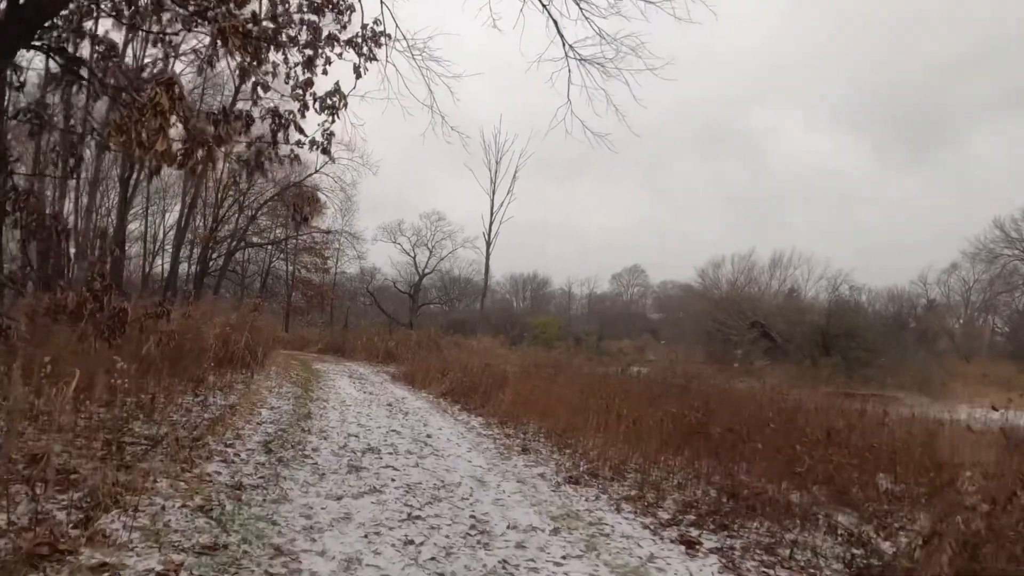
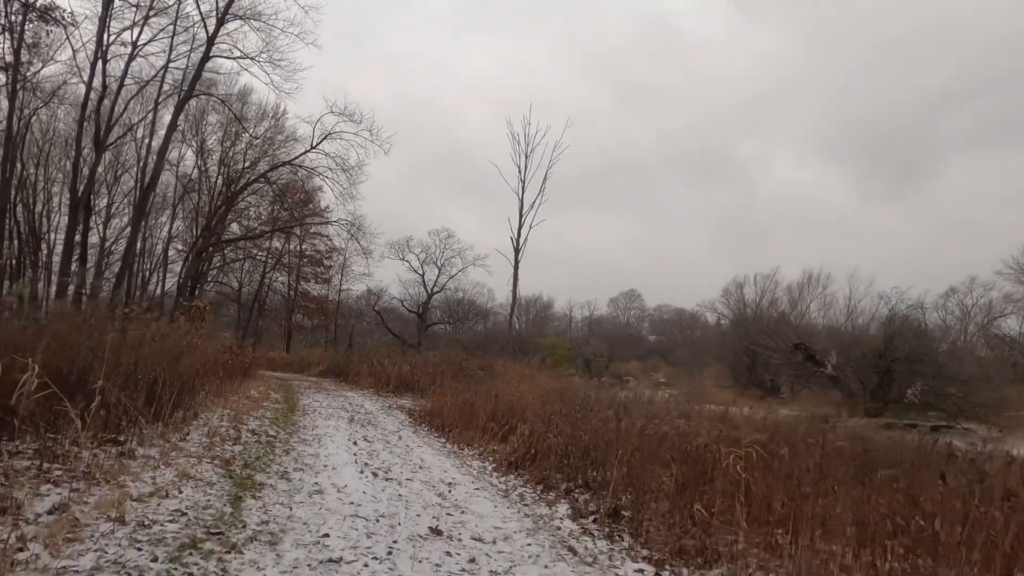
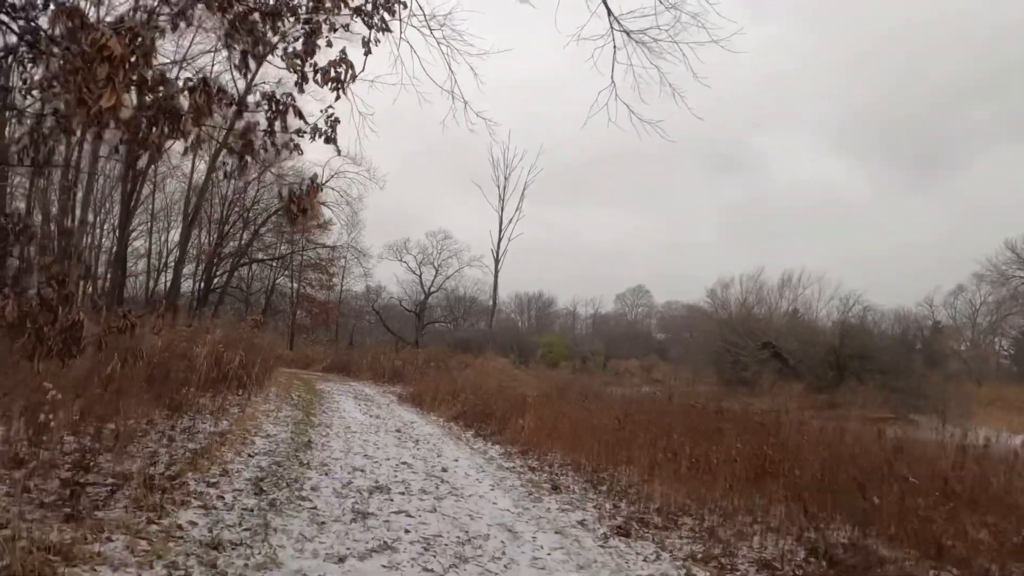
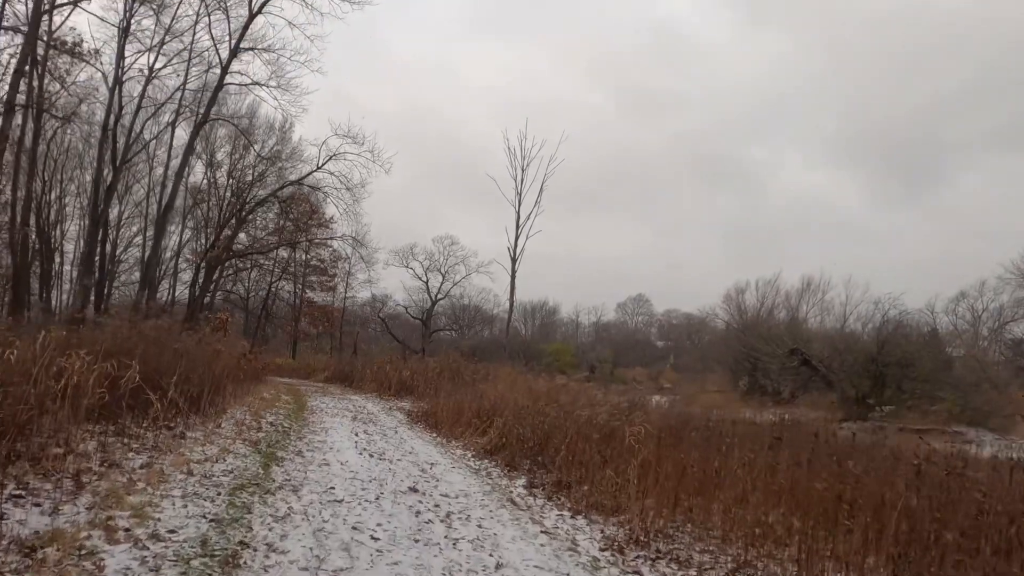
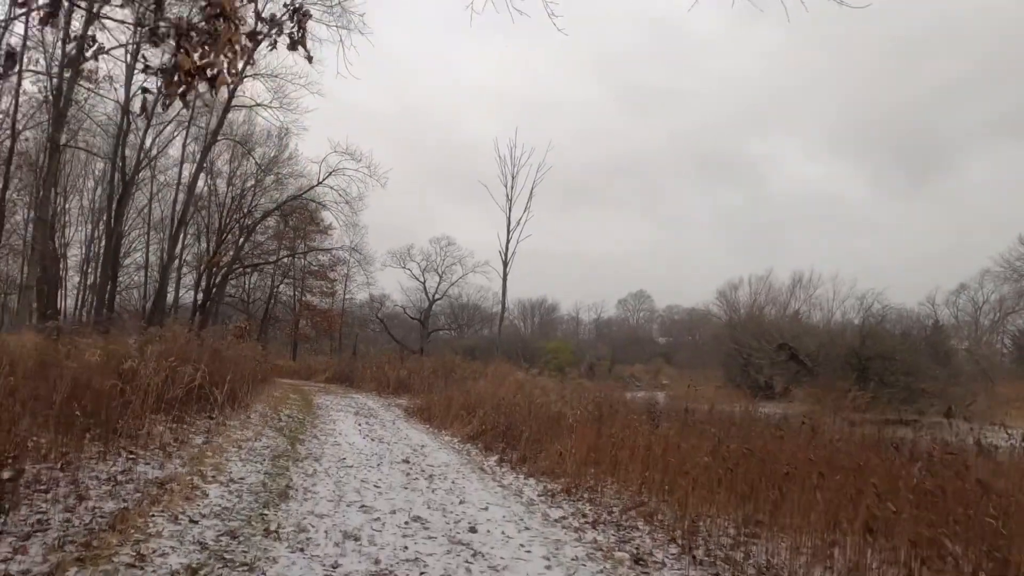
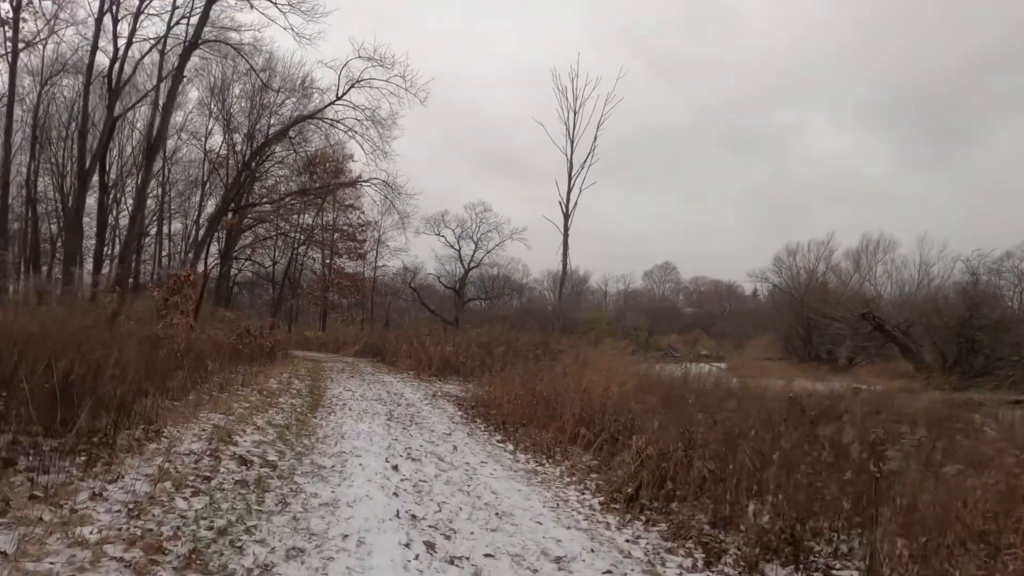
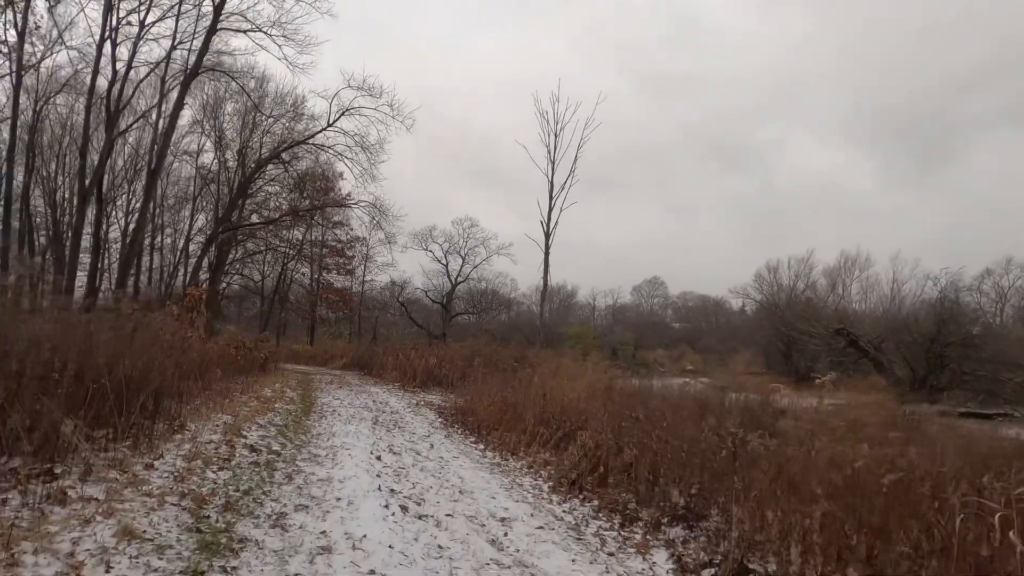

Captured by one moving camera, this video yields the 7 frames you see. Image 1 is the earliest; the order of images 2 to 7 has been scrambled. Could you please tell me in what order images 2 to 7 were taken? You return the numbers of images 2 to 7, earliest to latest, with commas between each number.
3, 5, 4, 2, 7, 6
